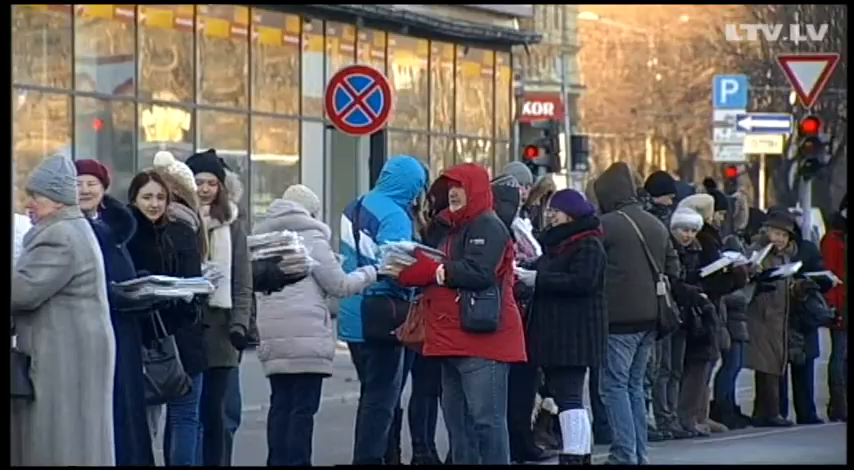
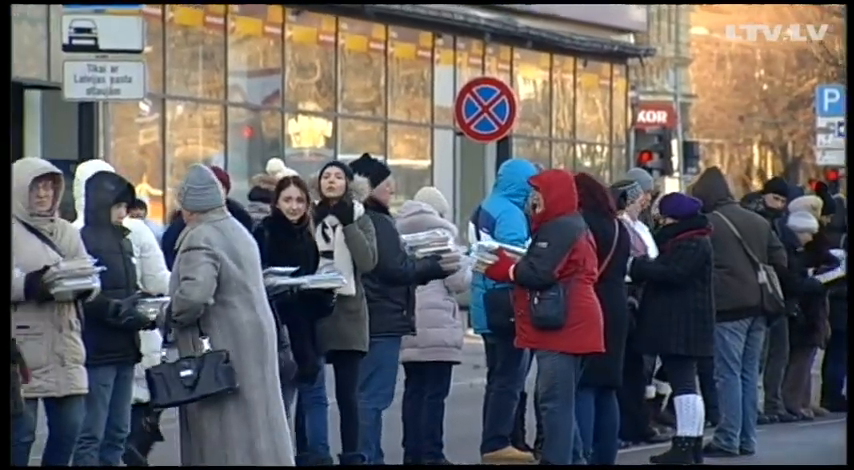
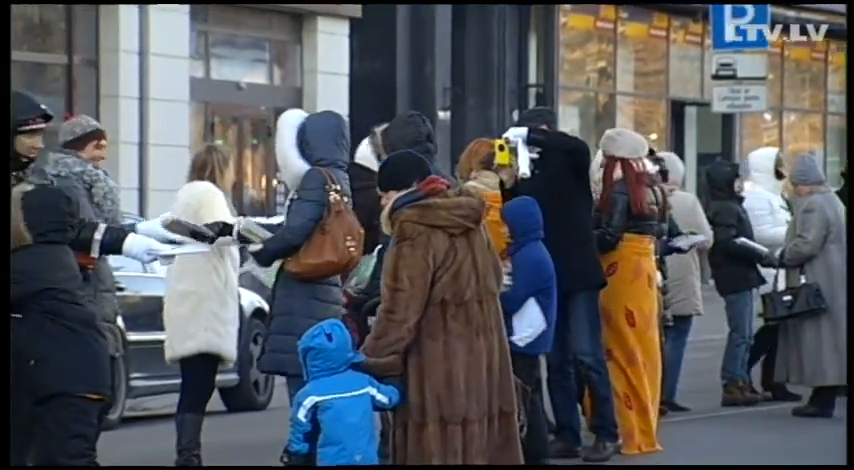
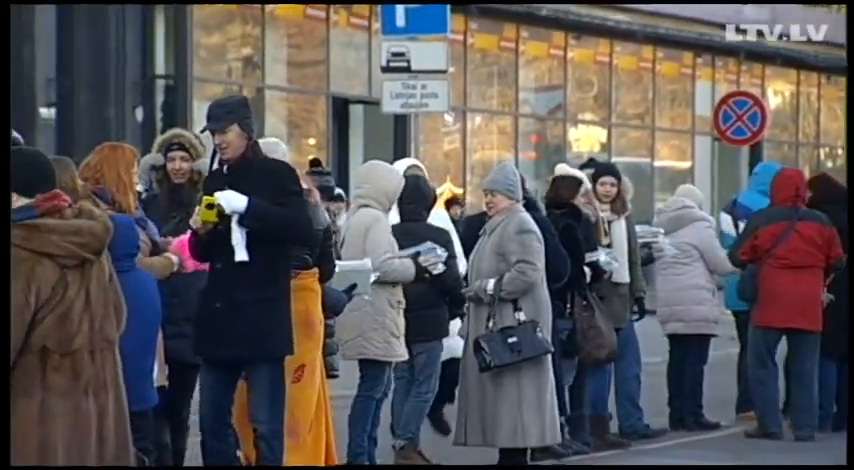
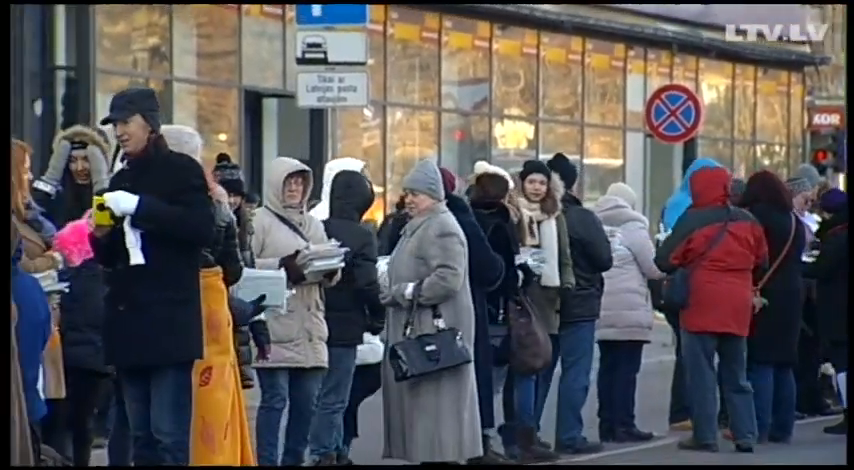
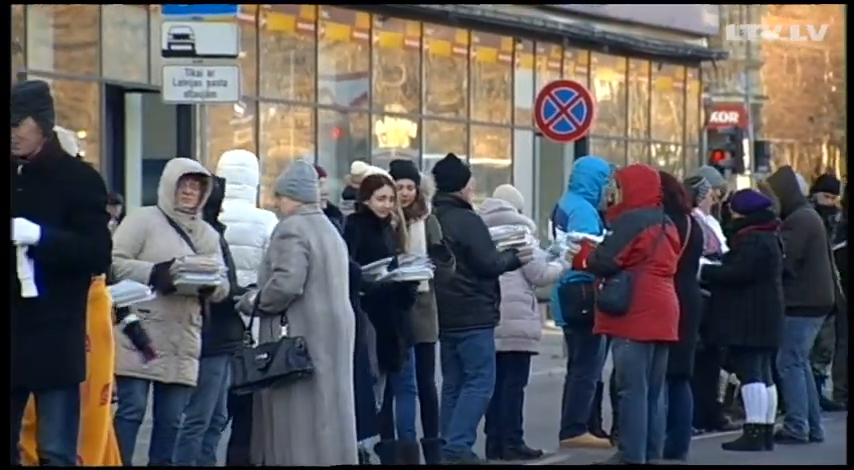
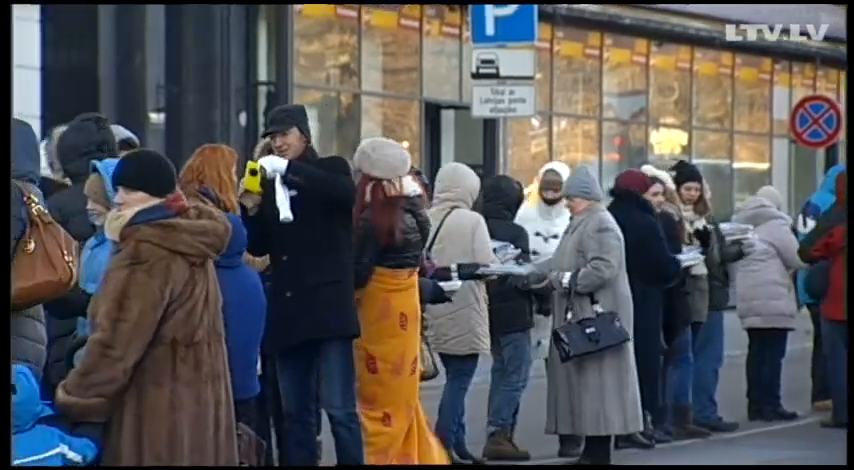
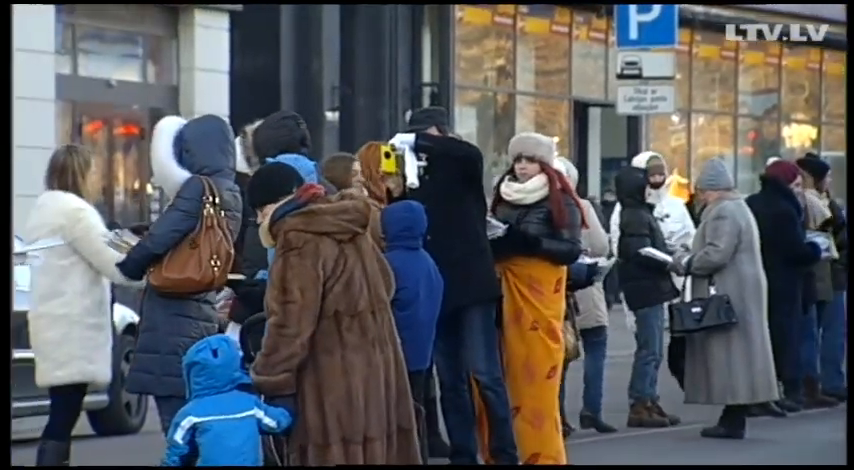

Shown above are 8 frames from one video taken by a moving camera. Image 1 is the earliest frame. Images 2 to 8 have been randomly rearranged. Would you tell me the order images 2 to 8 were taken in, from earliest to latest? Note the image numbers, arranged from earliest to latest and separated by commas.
2, 6, 5, 4, 7, 8, 3
